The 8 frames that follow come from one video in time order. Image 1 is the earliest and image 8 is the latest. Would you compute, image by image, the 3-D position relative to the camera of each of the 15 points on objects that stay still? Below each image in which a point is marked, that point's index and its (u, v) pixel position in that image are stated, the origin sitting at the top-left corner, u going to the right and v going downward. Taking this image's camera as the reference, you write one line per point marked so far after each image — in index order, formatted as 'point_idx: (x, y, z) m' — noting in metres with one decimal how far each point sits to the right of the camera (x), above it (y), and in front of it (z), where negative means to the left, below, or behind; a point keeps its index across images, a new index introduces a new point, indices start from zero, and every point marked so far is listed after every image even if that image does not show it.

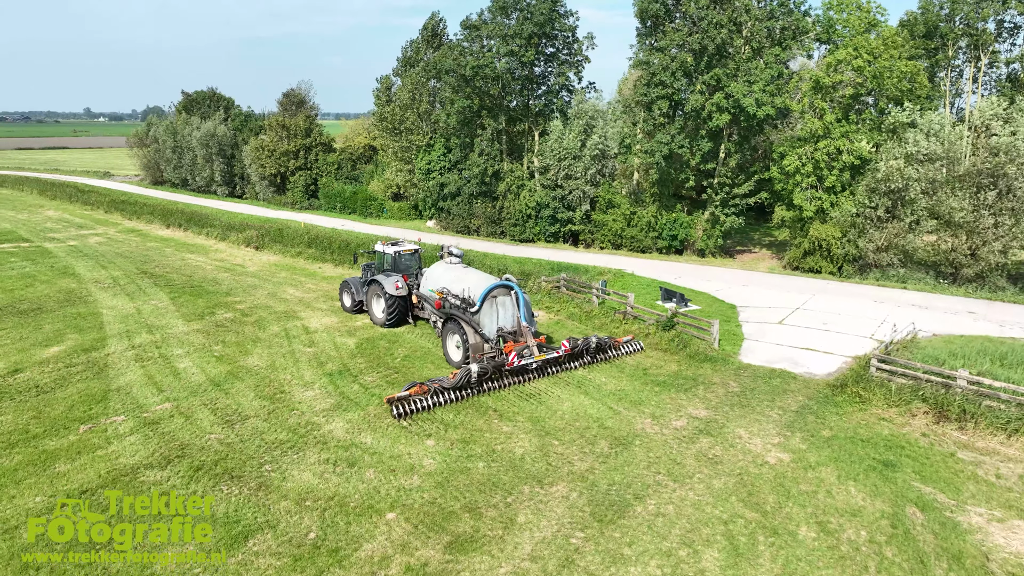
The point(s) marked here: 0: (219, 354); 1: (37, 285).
0: (-5.6, -1.3, +14.0) m
1: (-12.9, +0.1, +19.8) m
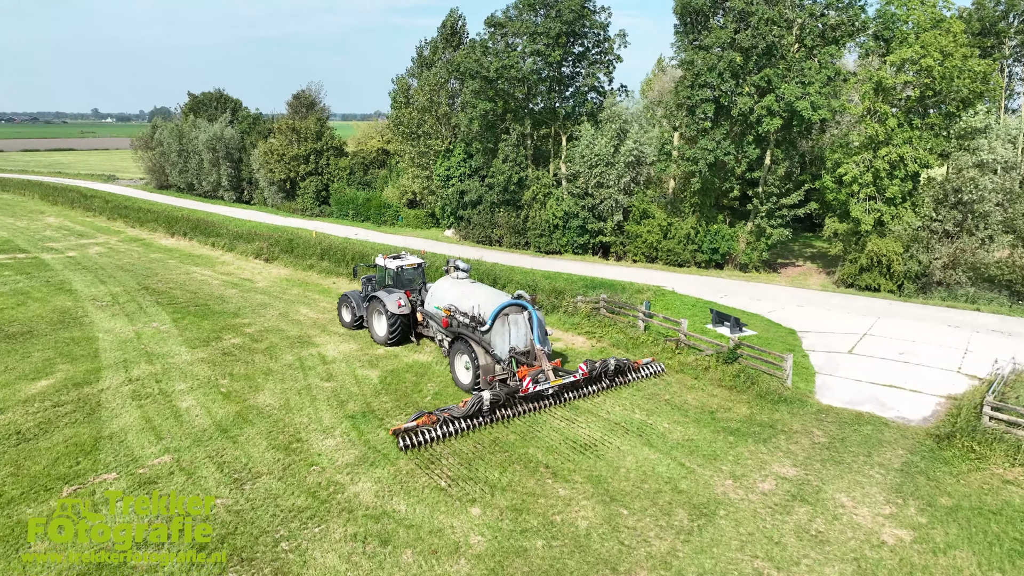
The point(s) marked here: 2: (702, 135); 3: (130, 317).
0: (-4.9, -1.8, +12.4) m
1: (-12.1, -0.4, +18.3) m
2: (+5.1, +4.1, +19.5) m
3: (-9.0, -0.7, +17.1) m
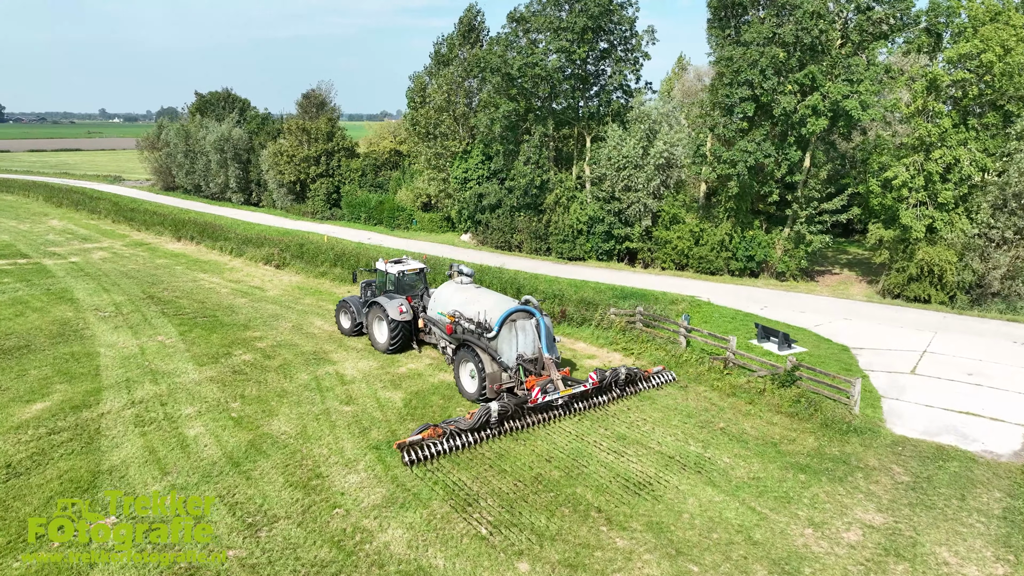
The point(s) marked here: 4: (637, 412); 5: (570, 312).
0: (-4.3, -2.0, +11.4) m
1: (-11.5, -0.6, +17.3) m
2: (+5.8, +3.8, +18.4) m
3: (-8.4, -0.9, +16.1) m
4: (+2.0, -2.0, +11.5) m
5: (+1.3, -0.6, +16.5) m
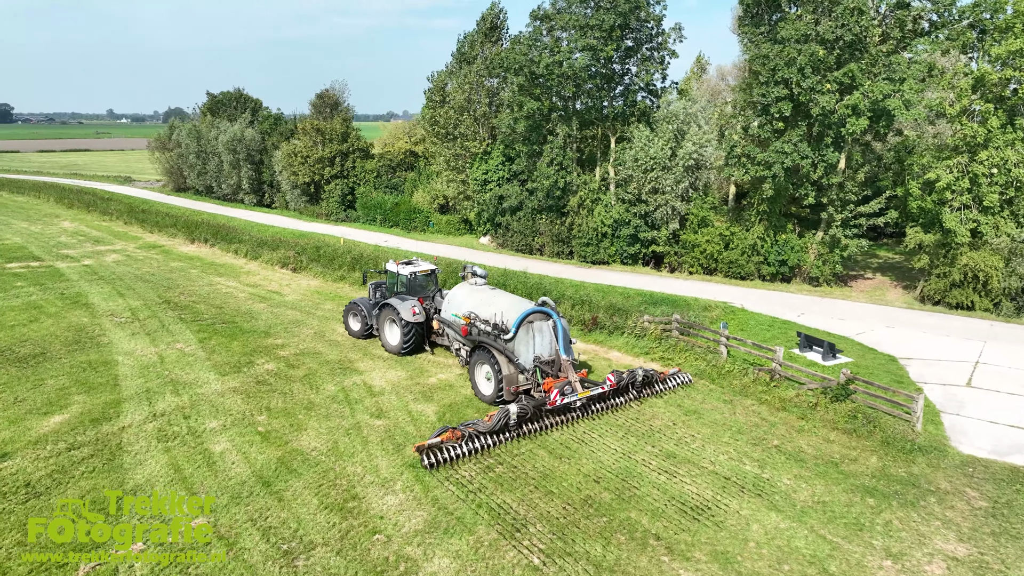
0: (-3.7, -2.1, +10.9) m
1: (-10.8, -0.7, +16.8) m
2: (+6.4, +3.7, +17.8) m
3: (-7.7, -1.0, +15.6) m
4: (+2.6, -2.1, +10.9) m
5: (+2.0, -0.7, +15.9) m
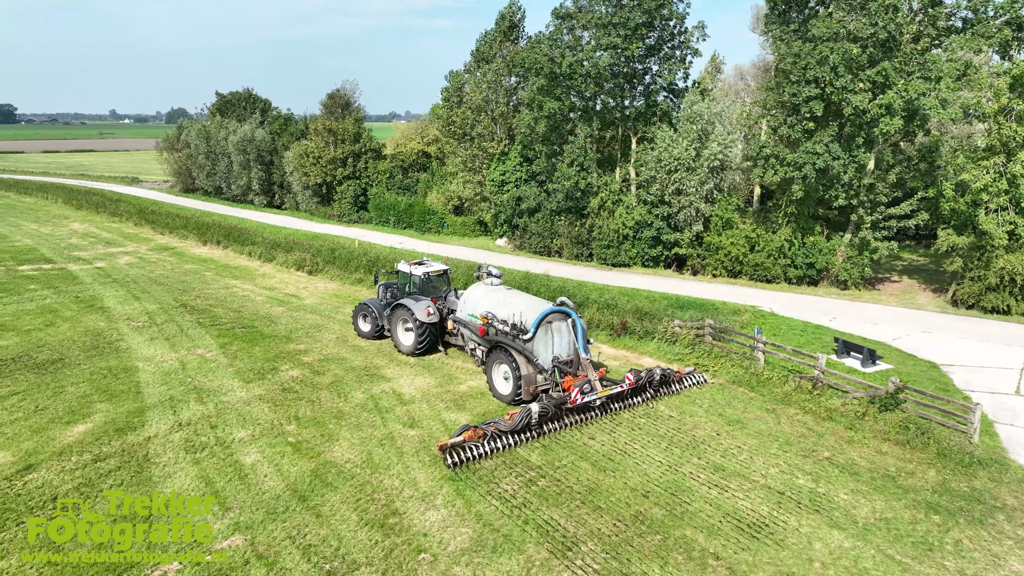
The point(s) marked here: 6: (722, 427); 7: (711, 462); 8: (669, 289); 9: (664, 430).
0: (-3.1, -2.2, +10.5) m
1: (-10.2, -0.8, +16.5) m
2: (+7.0, +3.6, +17.4) m
3: (-7.2, -1.1, +15.3) m
4: (+3.1, -2.2, +10.6) m
5: (+2.5, -0.8, +15.5) m
6: (+3.2, -2.1, +11.0) m
7: (+2.7, -2.3, +9.8) m
8: (+4.2, 0.0, +19.7) m
9: (+2.3, -2.1, +10.9) m
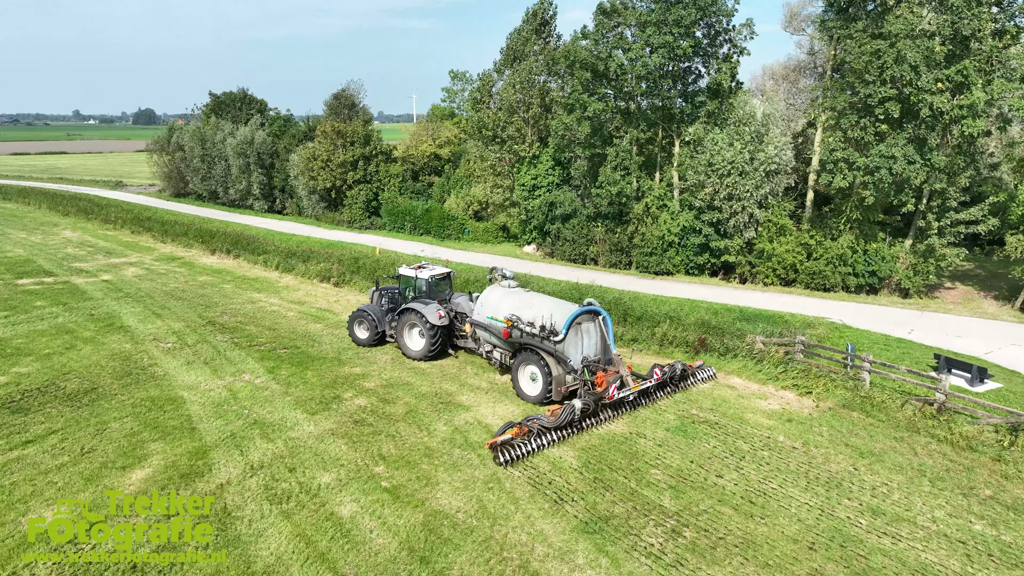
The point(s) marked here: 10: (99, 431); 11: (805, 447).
0: (-1.6, -2.5, +9.3) m
1: (-8.9, -1.2, +15.0) m
2: (+8.3, +3.3, +16.6) m
3: (-5.8, -1.5, +13.9) m
4: (+4.7, -2.4, +9.6) m
5: (+3.9, -1.1, +14.5) m
6: (+4.7, -2.3, +10.0) m
7: (+4.3, -2.6, +8.8) m
8: (+5.4, -0.3, +18.8) m
9: (+3.8, -2.4, +9.9) m
10: (-6.2, -2.1, +11.0) m
11: (+4.2, -2.3, +10.4) m
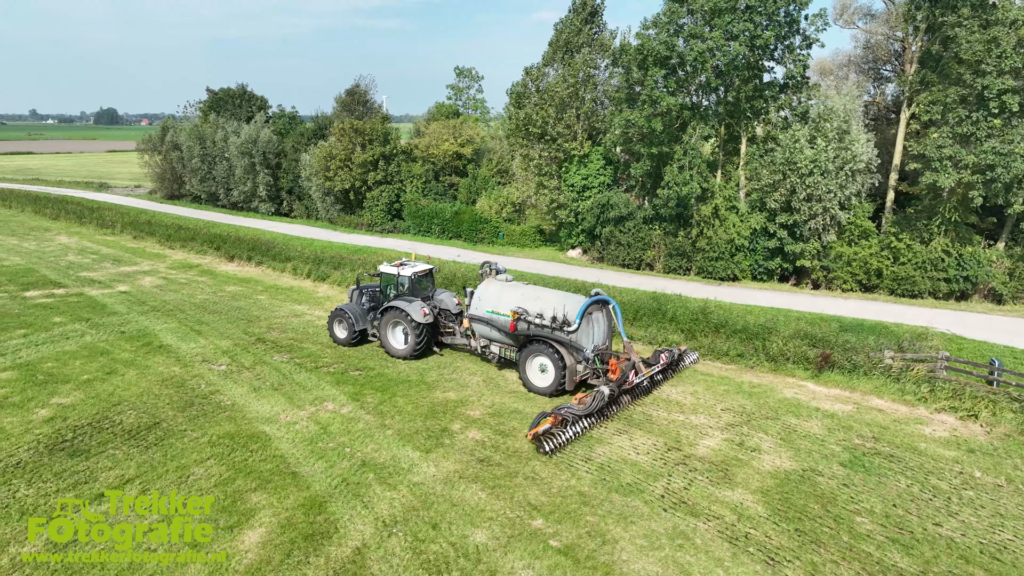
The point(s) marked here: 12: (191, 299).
0: (+0.5, -2.8, +7.8) m
1: (-7.0, -1.5, +13.2) m
2: (+10.0, +3.2, +15.5) m
3: (-3.9, -1.8, +12.3) m
4: (+6.8, -2.6, +8.3) m
5: (+5.8, -1.2, +13.2) m
6: (+6.8, -2.5, +8.7) m
7: (+6.4, -2.8, +7.5) m
8: (+7.1, -0.5, +17.5) m
9: (+5.9, -2.6, +8.6) m
10: (-4.2, -2.4, +9.3) m
11: (+6.2, -2.4, +9.1) m
12: (-8.3, -0.3, +18.8) m
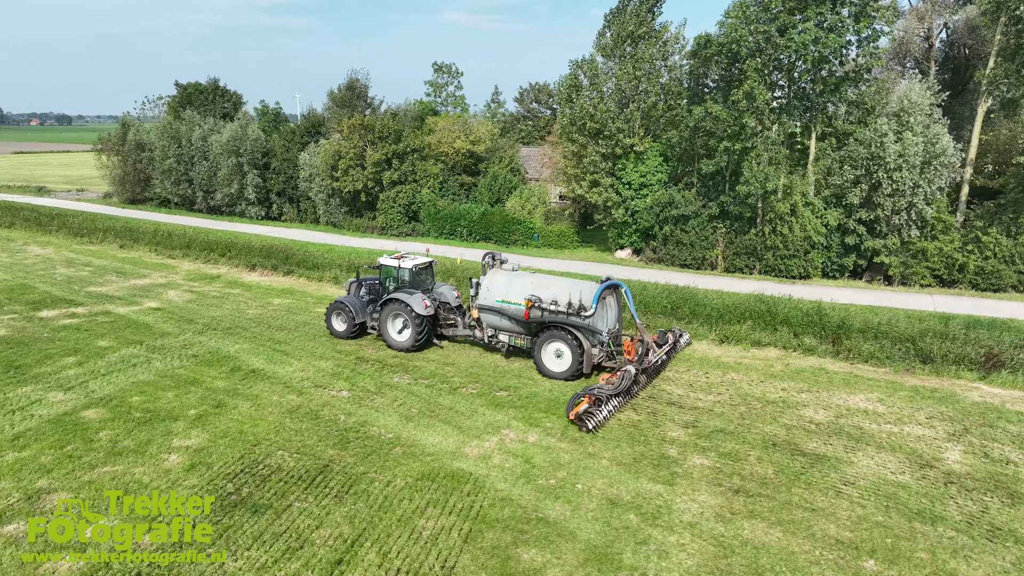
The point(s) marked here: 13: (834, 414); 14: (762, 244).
0: (+3.8, -2.8, +6.8) m
1: (-4.3, -1.8, +11.4) m
2: (+12.2, +3.4, +15.5) m
3: (-1.0, -2.0, +10.7) m
4: (+10.0, -2.5, +8.0) m
5: (+8.4, -1.2, +12.8) m
6: (+9.9, -2.4, +8.4) m
7: (+9.7, -2.7, +7.2) m
8: (+9.2, -0.4, +17.2) m
9: (+9.1, -2.5, +8.2) m
10: (-1.0, -2.6, +7.7) m
11: (+9.3, -2.4, +8.7) m
12: (-6.2, -0.6, +16.8) m
13: (+4.9, -1.9, +11.1) m
14: (+6.8, +1.2, +19.7) m
